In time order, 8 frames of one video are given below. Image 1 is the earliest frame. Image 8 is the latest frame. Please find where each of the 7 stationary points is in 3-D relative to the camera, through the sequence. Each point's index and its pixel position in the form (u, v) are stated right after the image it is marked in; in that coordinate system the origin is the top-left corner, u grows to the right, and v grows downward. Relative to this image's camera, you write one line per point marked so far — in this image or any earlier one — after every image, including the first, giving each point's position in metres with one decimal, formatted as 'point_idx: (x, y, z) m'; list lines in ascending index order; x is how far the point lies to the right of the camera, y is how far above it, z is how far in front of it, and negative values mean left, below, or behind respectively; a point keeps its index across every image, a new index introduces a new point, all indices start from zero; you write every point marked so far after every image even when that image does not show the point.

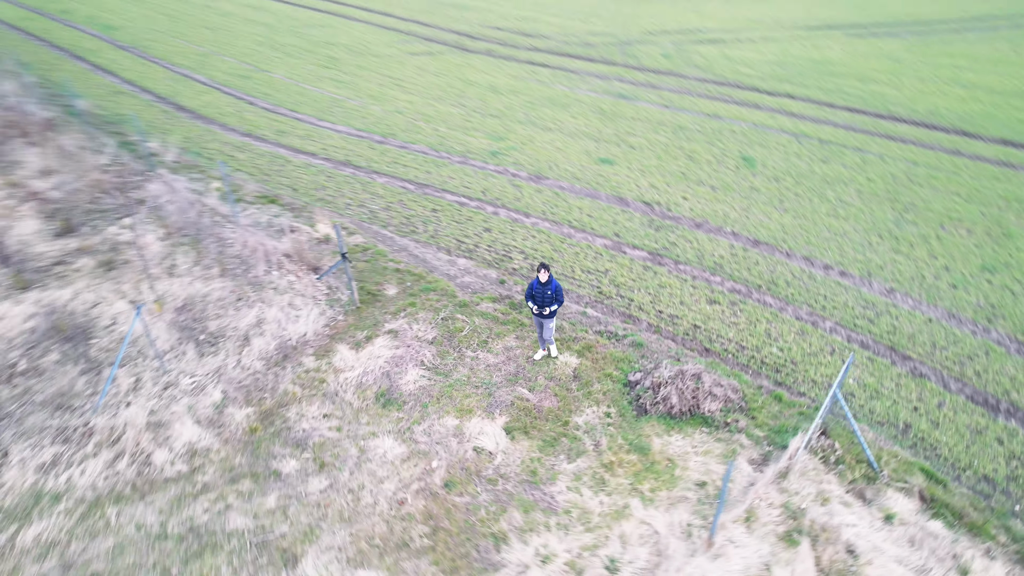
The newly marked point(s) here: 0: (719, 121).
0: (+5.3, +4.5, +17.7) m
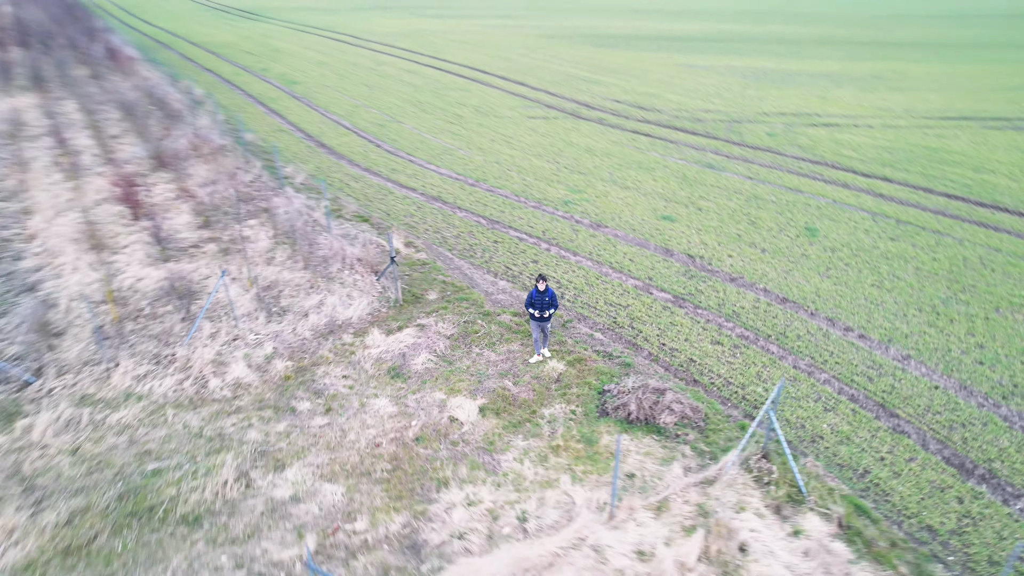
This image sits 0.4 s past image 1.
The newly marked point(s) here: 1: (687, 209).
0: (+7.7, +2.6, +18.2) m
1: (+4.4, +2.1, +17.0) m
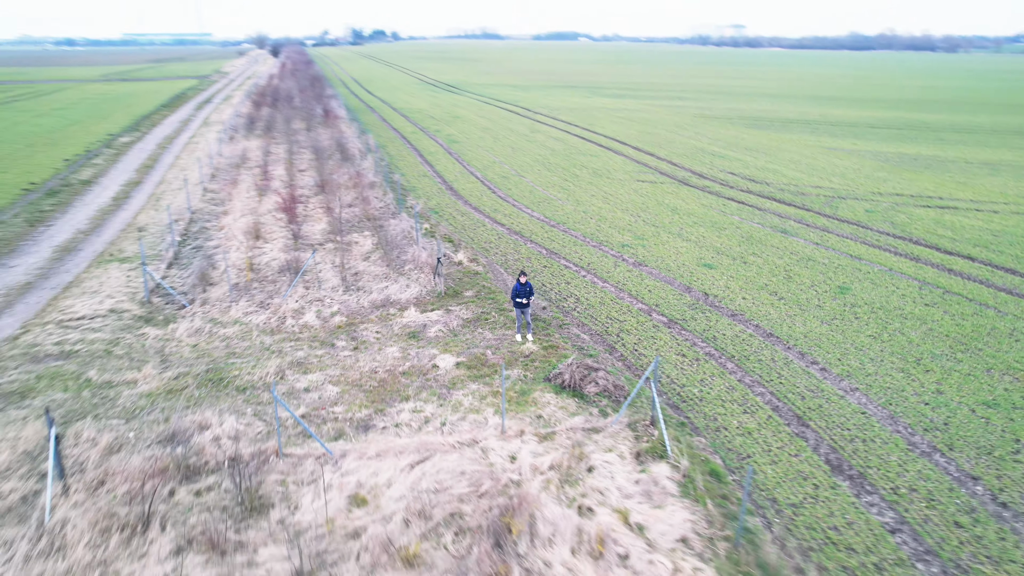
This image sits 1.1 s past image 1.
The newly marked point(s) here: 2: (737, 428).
0: (+9.7, +0.8, +19.0) m
1: (+6.2, +0.8, +18.6) m
2: (+3.7, -2.2, +11.0) m
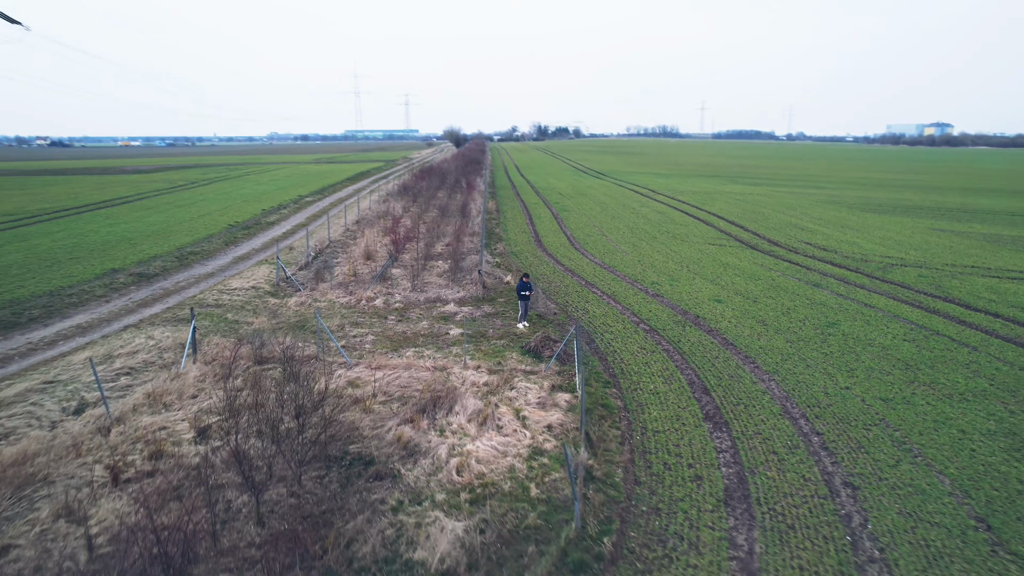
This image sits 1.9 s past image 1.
0: (+11.0, -0.6, +20.7) m
1: (+7.5, -0.3, +21.3) m
2: (+3.0, -2.1, +14.1) m
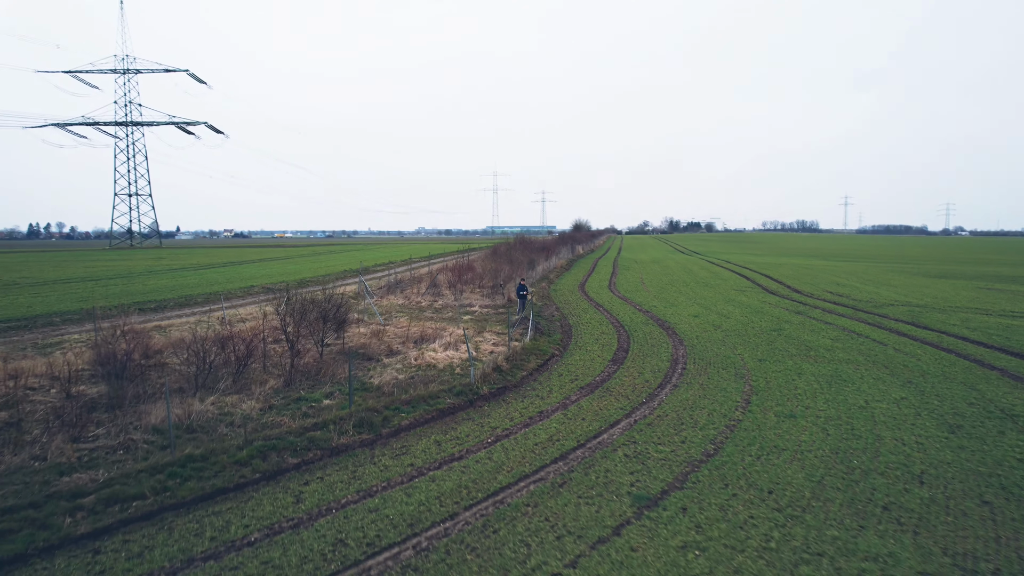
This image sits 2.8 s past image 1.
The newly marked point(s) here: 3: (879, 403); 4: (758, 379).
0: (+11.4, -1.3, +24.3) m
1: (+8.1, -1.1, +25.6) m
2: (+2.2, -1.7, +19.4) m
3: (+7.8, -2.4, +14.1) m
4: (+5.8, -2.2, +15.9) m
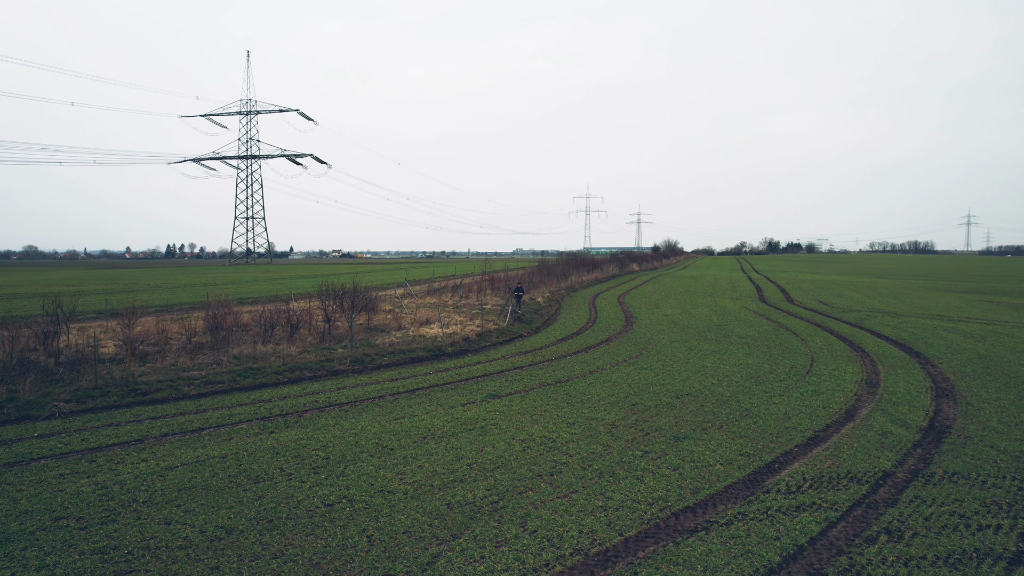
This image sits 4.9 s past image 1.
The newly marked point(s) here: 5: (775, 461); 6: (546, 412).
0: (+11.4, -1.5, +29.2) m
1: (+8.3, -1.3, +31.0) m
2: (+1.5, -1.7, +25.7) m
3: (+6.2, -2.3, +19.6) m
4: (+4.6, -2.1, +21.6) m
5: (+4.4, -2.9, +11.1) m
6: (+0.7, -2.6, +14.0) m
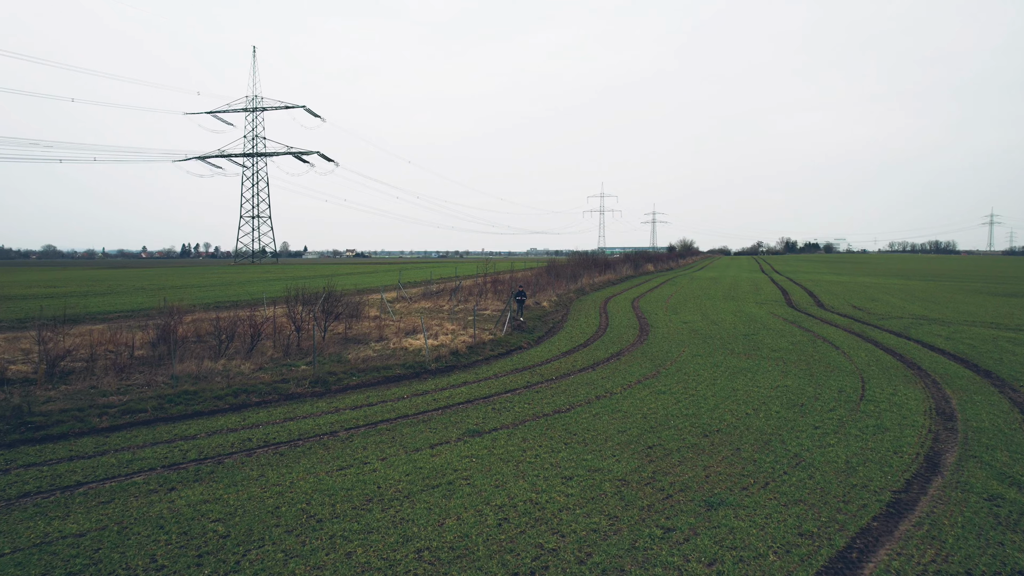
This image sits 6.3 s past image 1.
0: (+11.4, -1.7, +25.8) m
1: (+8.3, -1.5, +27.7) m
2: (+1.4, -1.9, +22.5) m
3: (+6.0, -2.5, +16.3) m
4: (+4.4, -2.2, +18.4) m
5: (+4.0, -3.1, +7.8) m
6: (+0.4, -2.8, +10.9) m
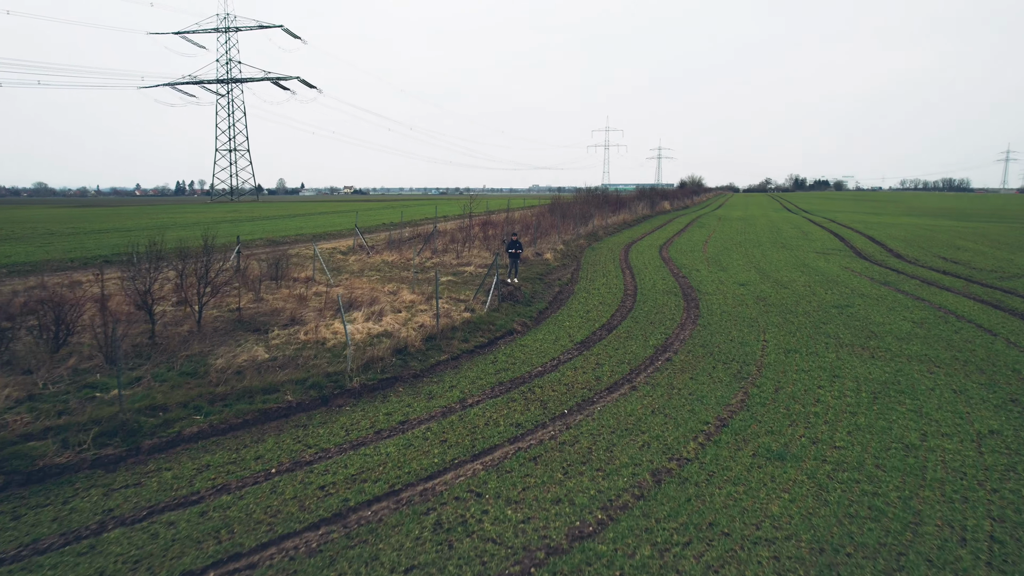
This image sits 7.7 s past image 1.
0: (+11.1, -0.4, +18.1) m
1: (+8.1, 0.0, +19.9) m
2: (+1.1, -0.8, +14.8) m
3: (+5.7, -2.0, +8.7) m
4: (+4.1, -1.6, +10.8) m
5: (+3.7, -3.4, +0.3) m
6: (+0.1, -2.9, +3.4) m
